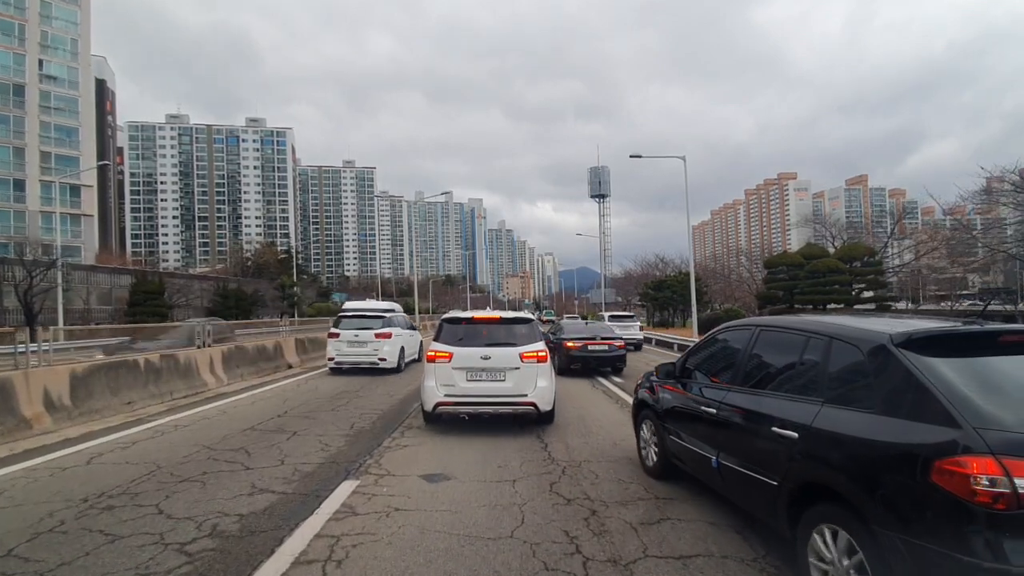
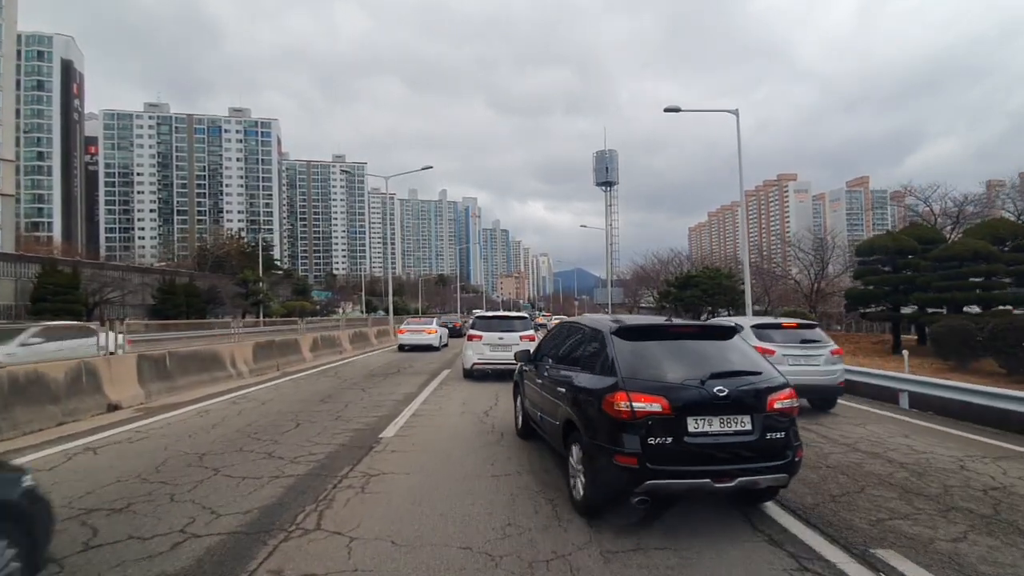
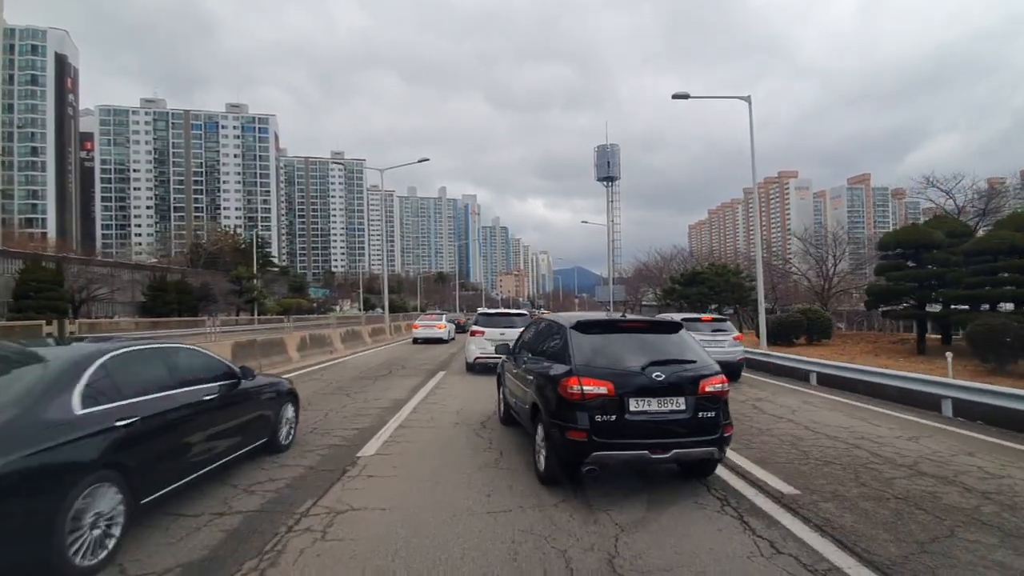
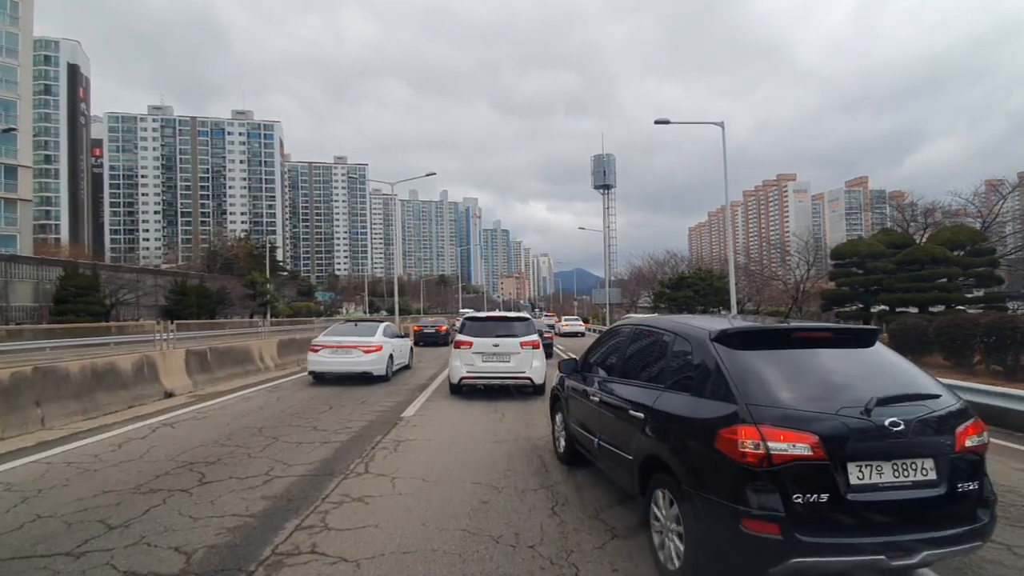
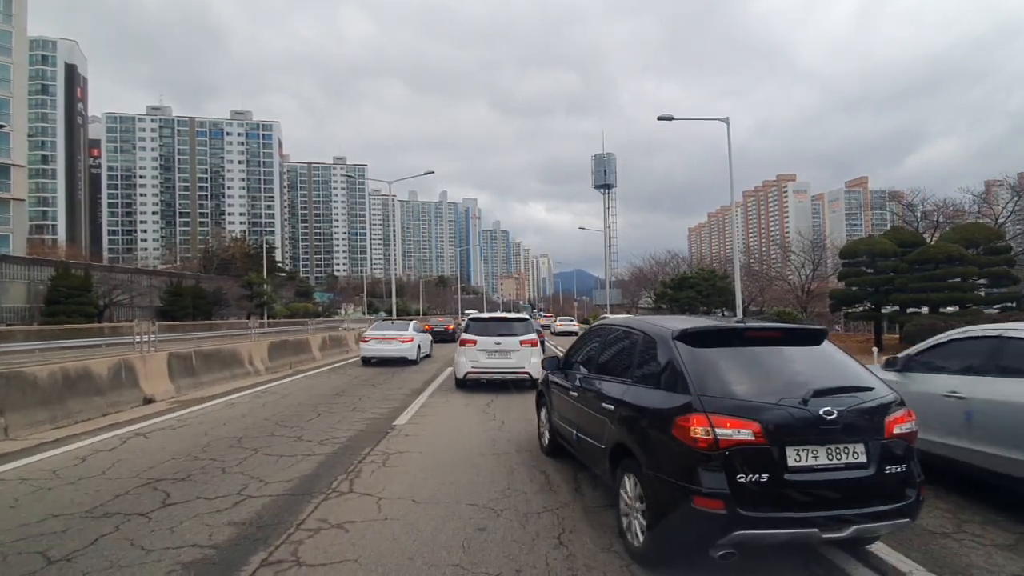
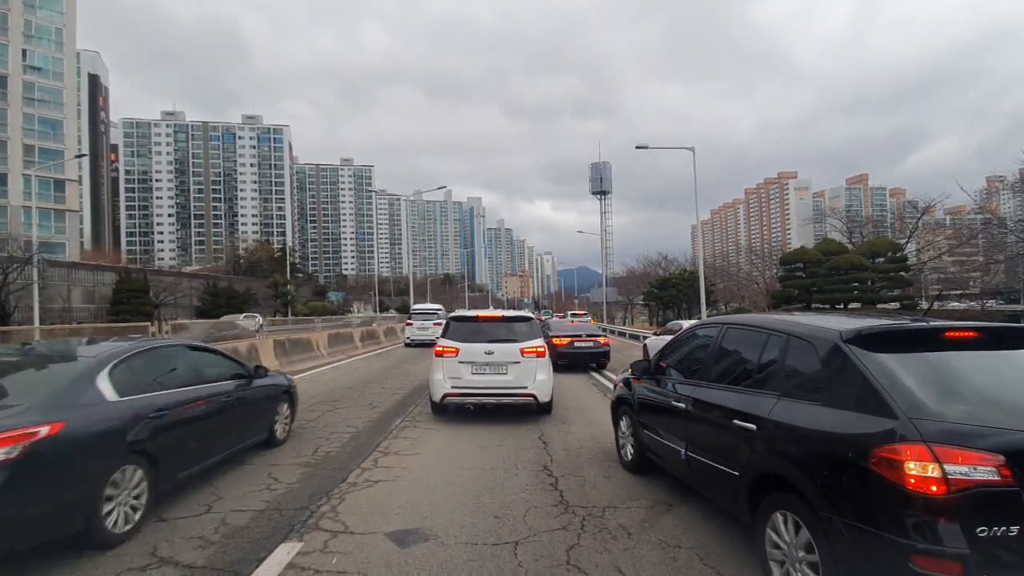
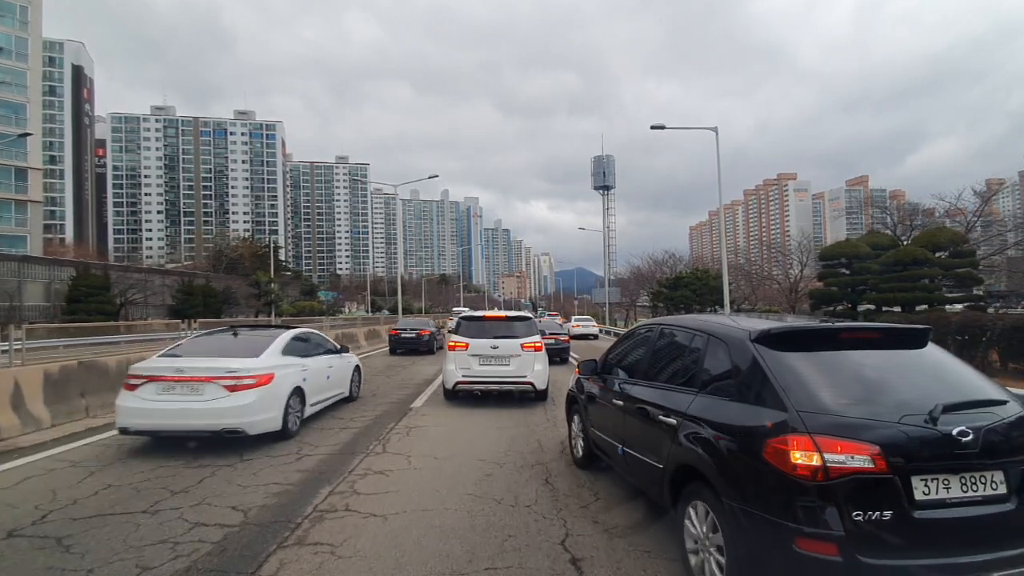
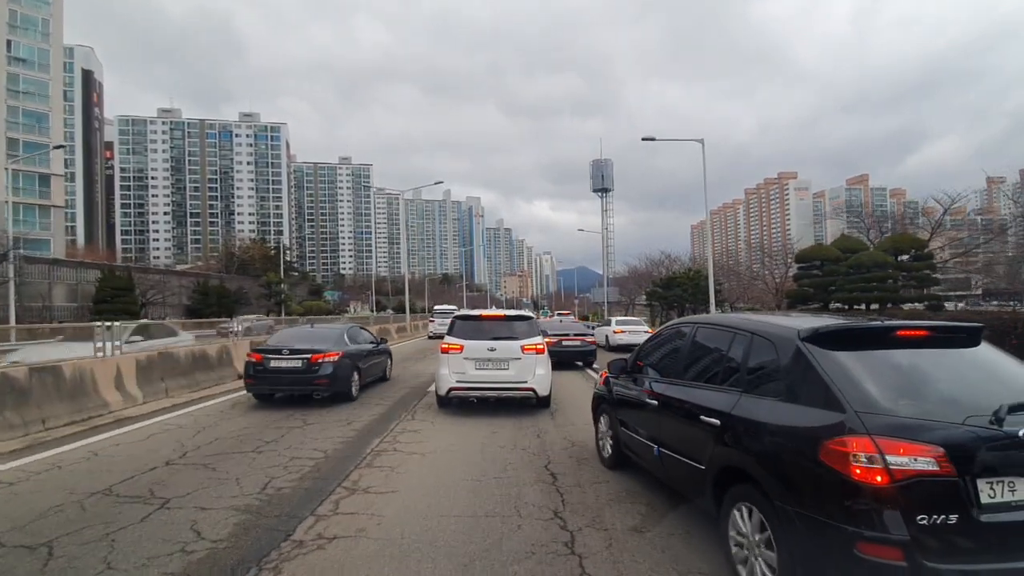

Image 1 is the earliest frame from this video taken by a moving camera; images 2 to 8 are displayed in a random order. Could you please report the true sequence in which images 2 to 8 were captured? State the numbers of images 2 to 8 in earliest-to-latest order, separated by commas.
6, 8, 7, 4, 5, 2, 3
